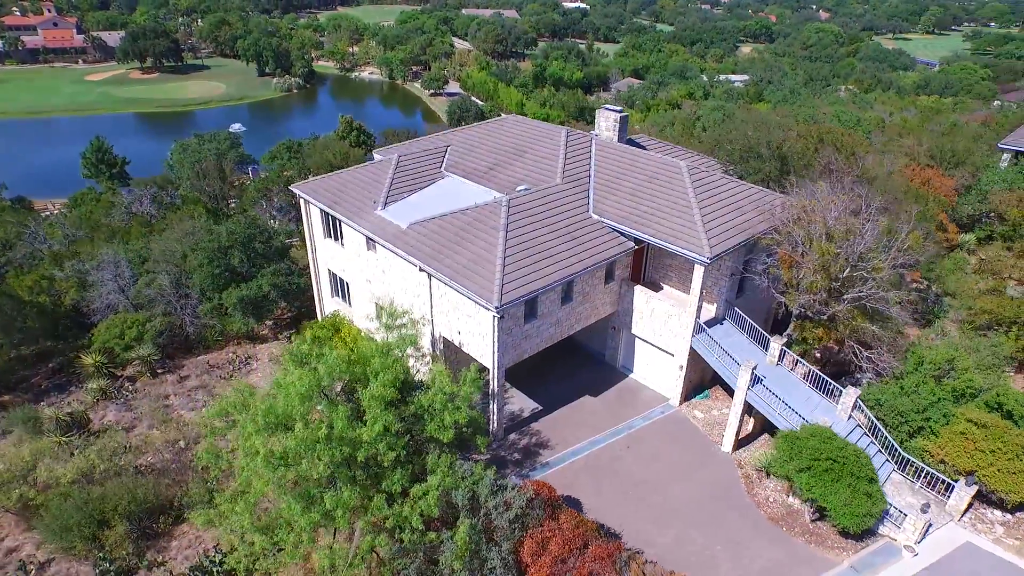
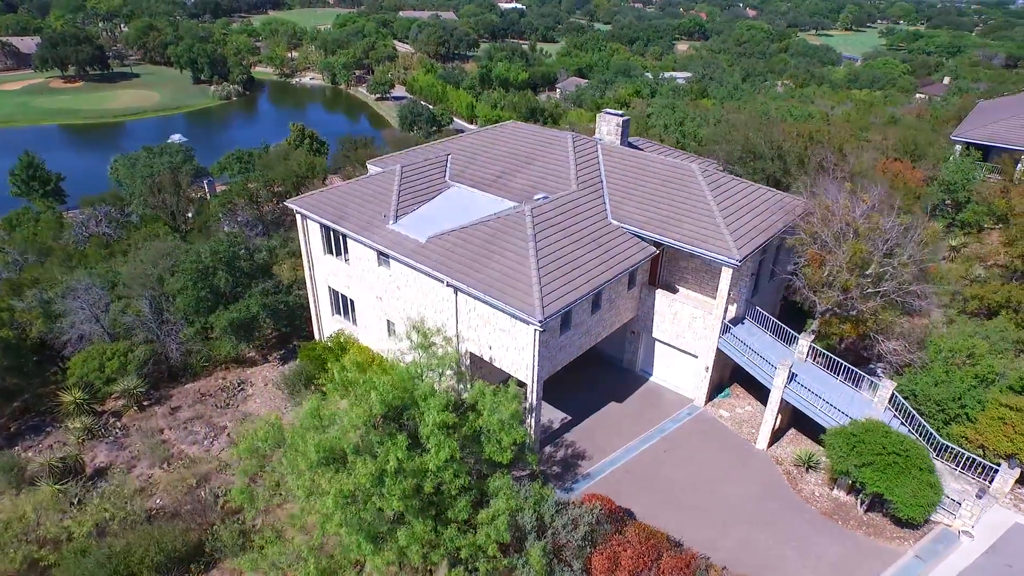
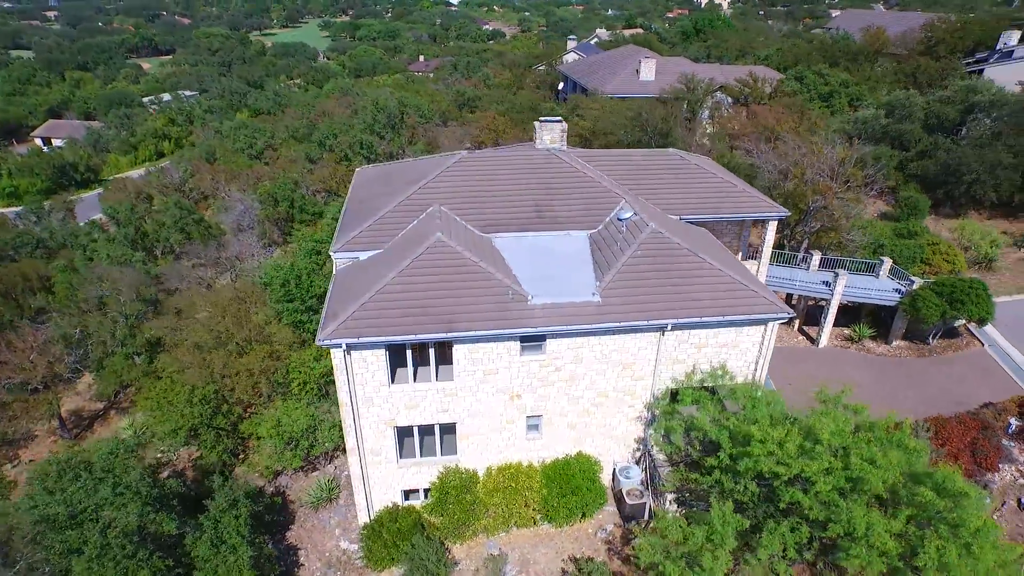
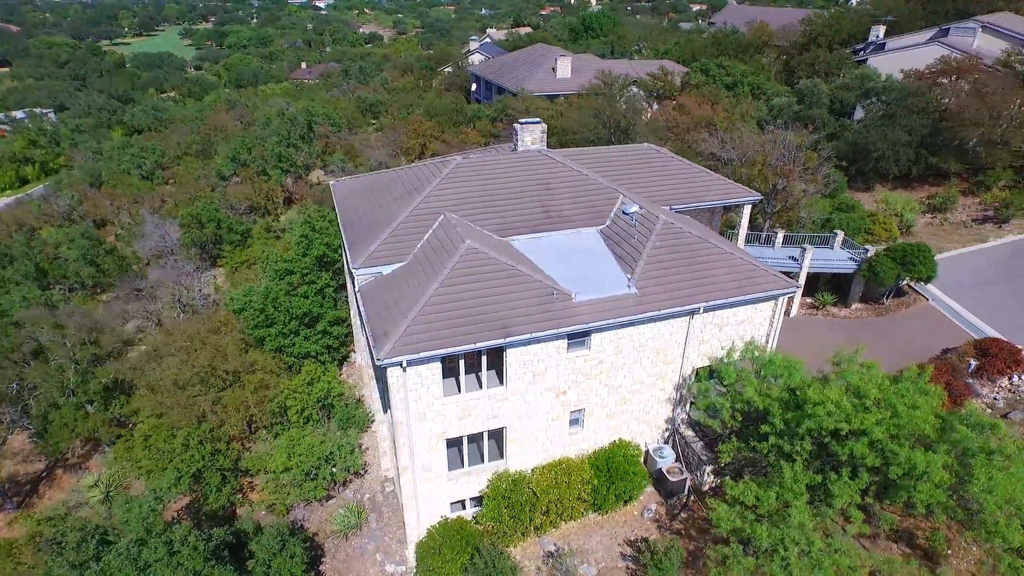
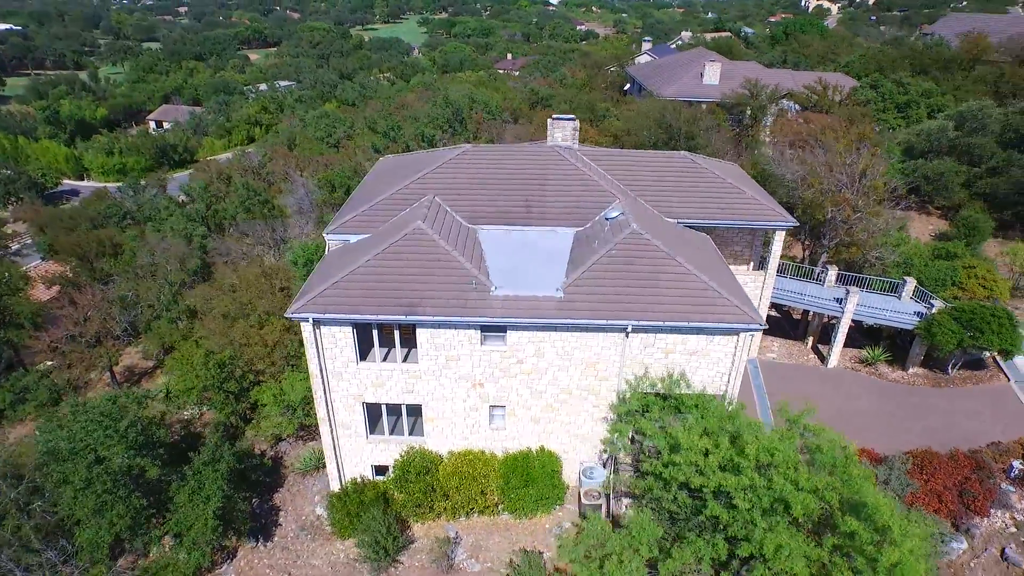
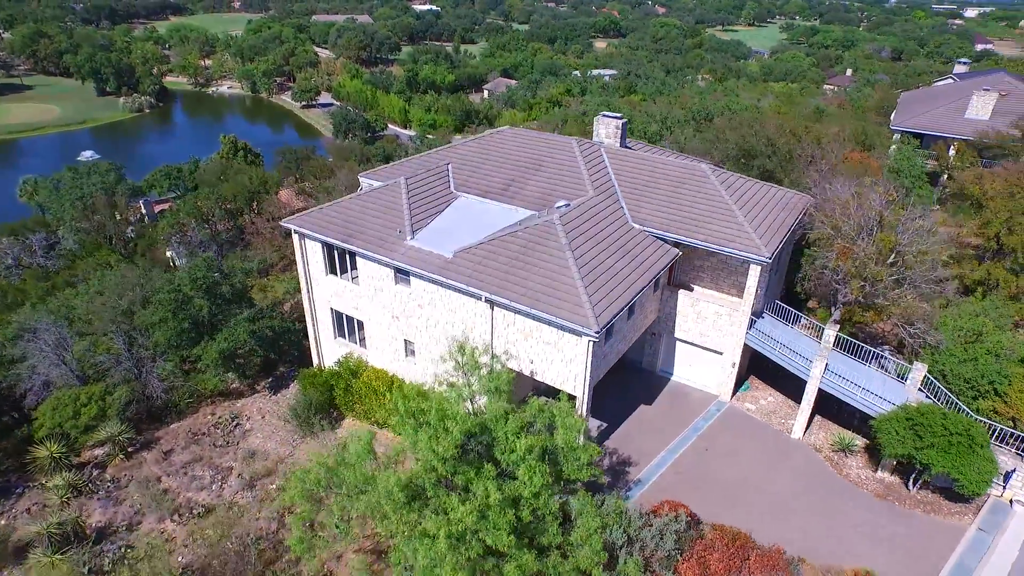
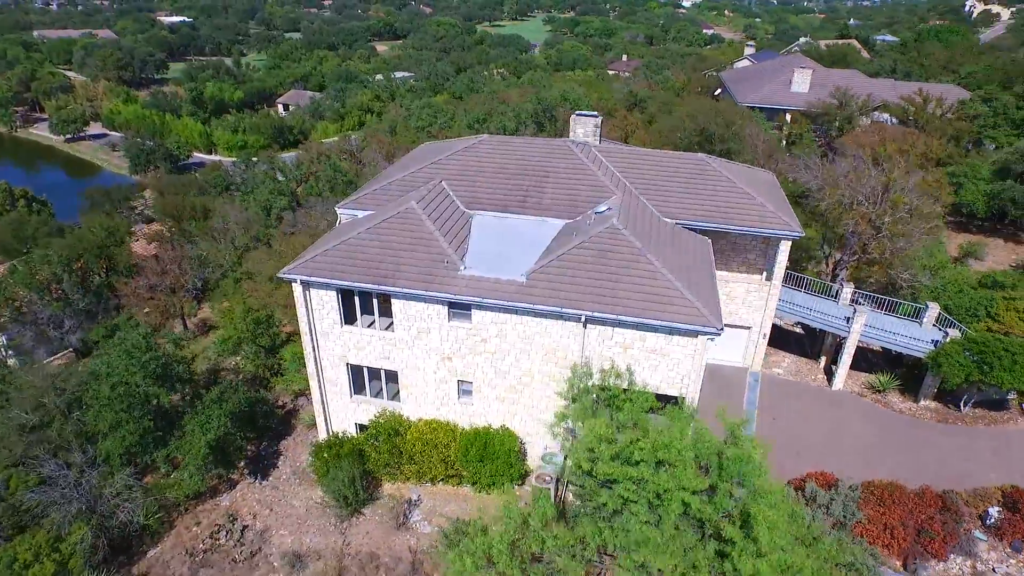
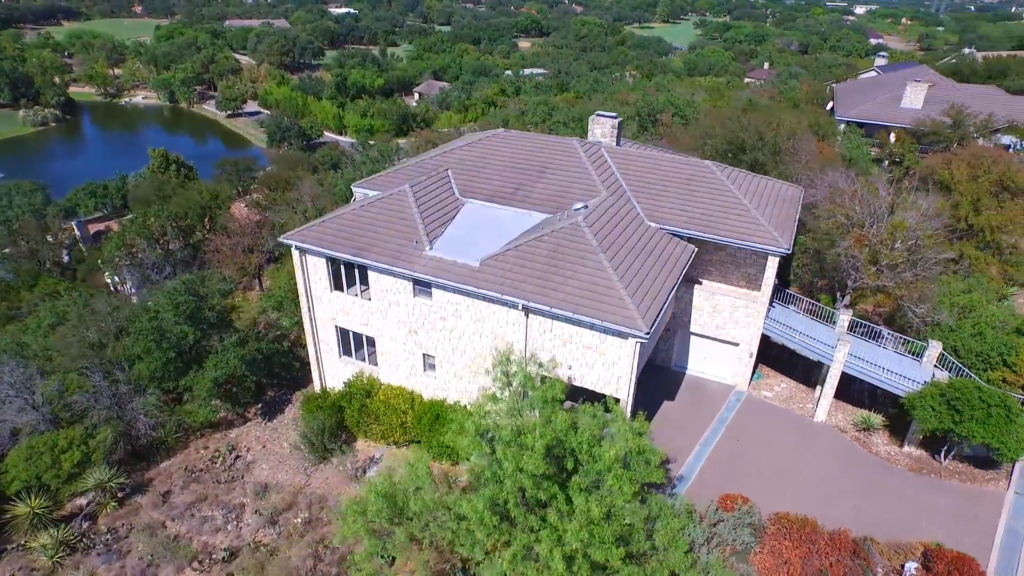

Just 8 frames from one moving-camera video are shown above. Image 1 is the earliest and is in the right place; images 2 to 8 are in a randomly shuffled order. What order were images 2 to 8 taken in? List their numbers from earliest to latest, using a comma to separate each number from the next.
2, 6, 8, 7, 5, 3, 4
